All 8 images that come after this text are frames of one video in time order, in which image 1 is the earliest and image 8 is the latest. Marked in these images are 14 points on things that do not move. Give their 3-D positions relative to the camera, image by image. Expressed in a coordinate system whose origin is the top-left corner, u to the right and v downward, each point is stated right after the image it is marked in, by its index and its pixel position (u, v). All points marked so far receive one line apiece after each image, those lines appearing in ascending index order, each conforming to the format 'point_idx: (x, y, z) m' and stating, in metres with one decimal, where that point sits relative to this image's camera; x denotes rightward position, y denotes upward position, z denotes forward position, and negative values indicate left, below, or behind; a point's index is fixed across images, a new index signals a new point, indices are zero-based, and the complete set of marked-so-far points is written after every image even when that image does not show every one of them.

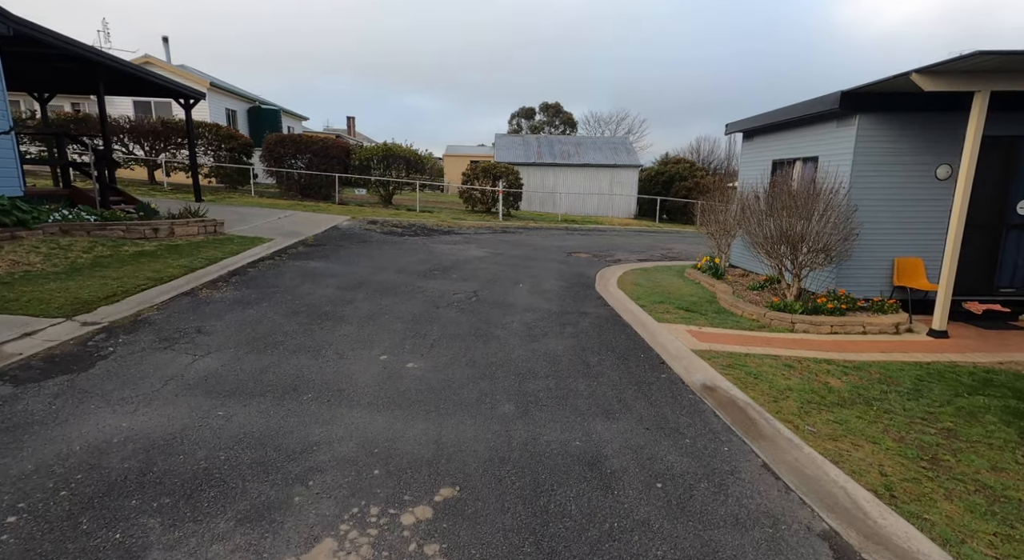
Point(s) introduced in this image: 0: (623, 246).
0: (+2.8, +0.8, +13.1) m
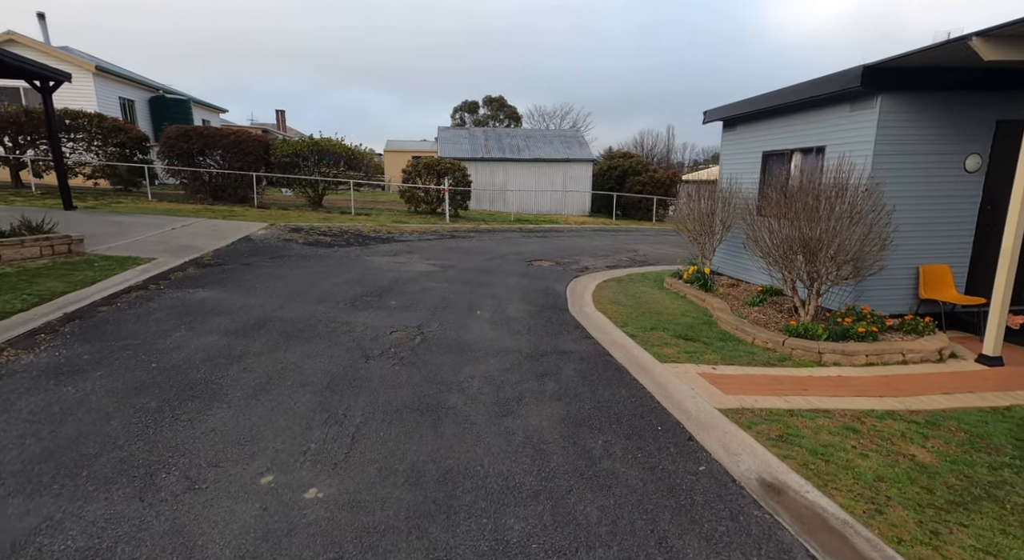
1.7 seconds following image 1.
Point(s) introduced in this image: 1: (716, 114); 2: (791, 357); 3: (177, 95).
0: (+1.7, +0.7, +11.7) m
1: (+3.3, +2.7, +8.6) m
2: (+2.9, -0.8, +5.4) m
3: (-11.9, +6.6, +18.7) m
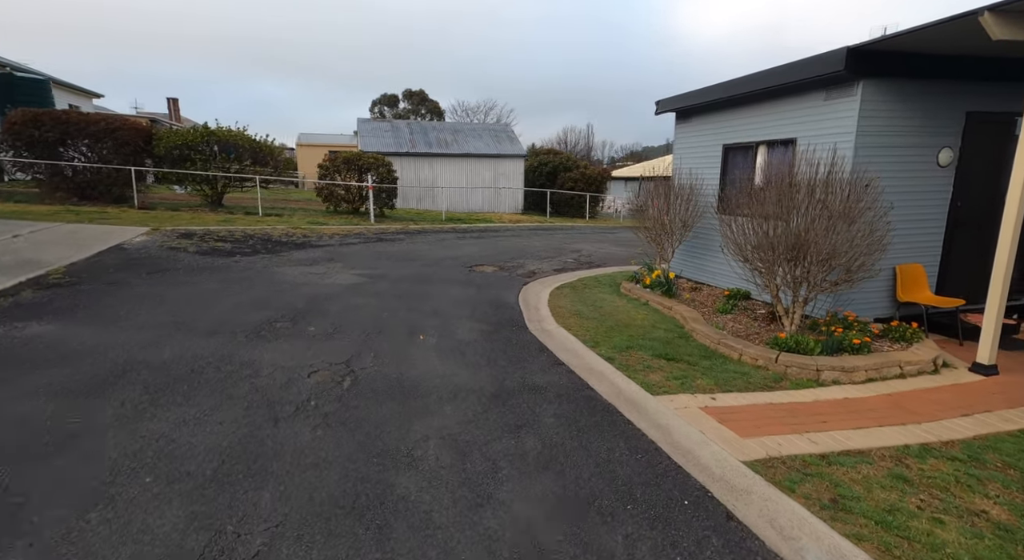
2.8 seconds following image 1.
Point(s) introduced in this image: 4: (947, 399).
0: (+0.4, +0.6, +10.8) m
1: (+2.4, +2.7, +7.9) m
2: (+2.5, -0.9, +4.7) m
3: (-14.3, +6.2, +15.8) m
4: (+3.6, -1.0, +4.4) m
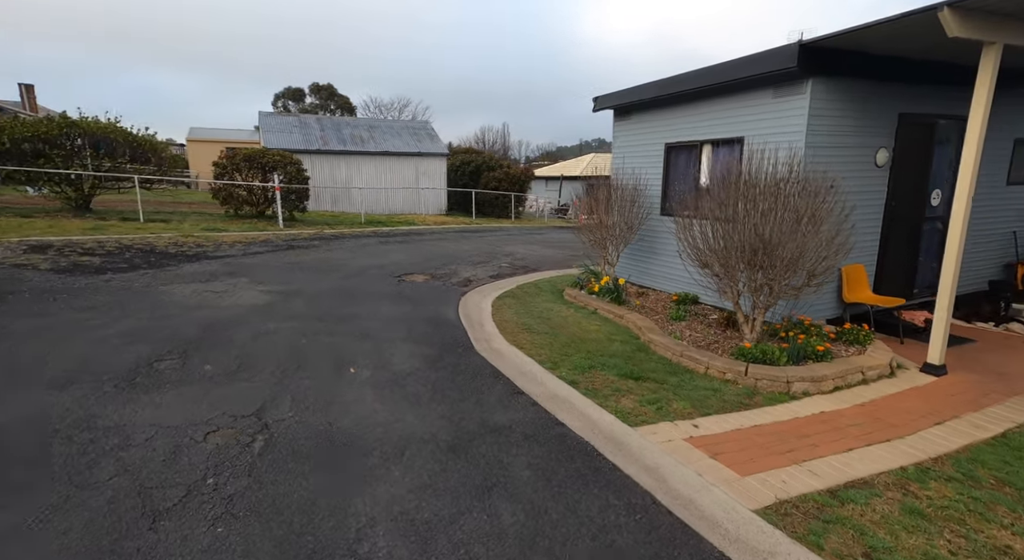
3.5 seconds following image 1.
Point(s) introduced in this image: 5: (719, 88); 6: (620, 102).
0: (-1.0, +0.4, +10.1) m
1: (+1.4, +2.6, +7.6) m
2: (+2.1, -0.9, +4.4) m
3: (-16.4, +5.6, +12.7) m
4: (+3.3, -1.0, +4.3) m
5: (+2.4, +2.2, +6.0) m
6: (+1.5, +2.5, +7.3) m
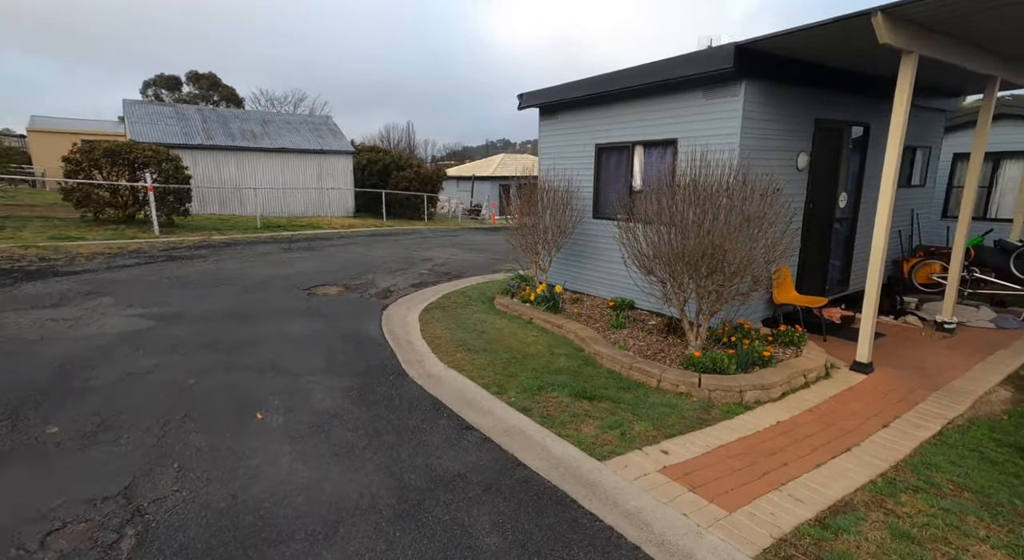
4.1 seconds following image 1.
0: (-2.4, +0.3, +9.2) m
1: (+0.3, +2.5, +7.2) m
2: (+1.6, -1.0, +4.2) m
3: (-18.2, +5.0, +9.2) m
4: (+2.8, -1.0, +4.3) m
5: (+1.5, +2.1, +5.8) m
6: (+0.4, +2.4, +7.0) m
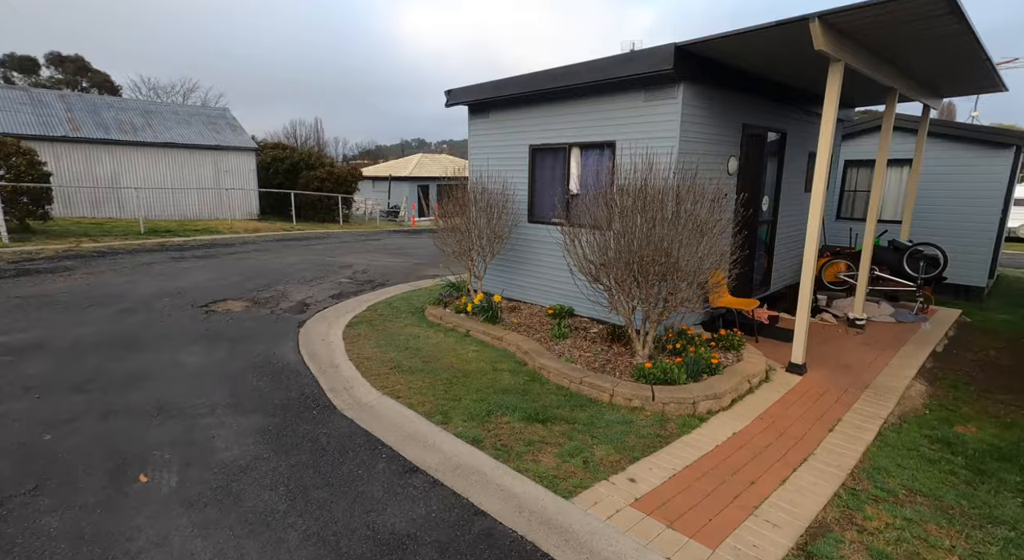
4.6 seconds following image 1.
0: (-3.6, +0.1, +8.4) m
1: (-0.7, +2.4, +6.8) m
2: (+1.2, -1.1, +4.0) m
3: (-19.3, +4.5, +5.8) m
4: (+2.4, -1.1, +4.3) m
5: (+0.8, +2.1, +5.6) m
6: (-0.5, +2.3, +6.6) m
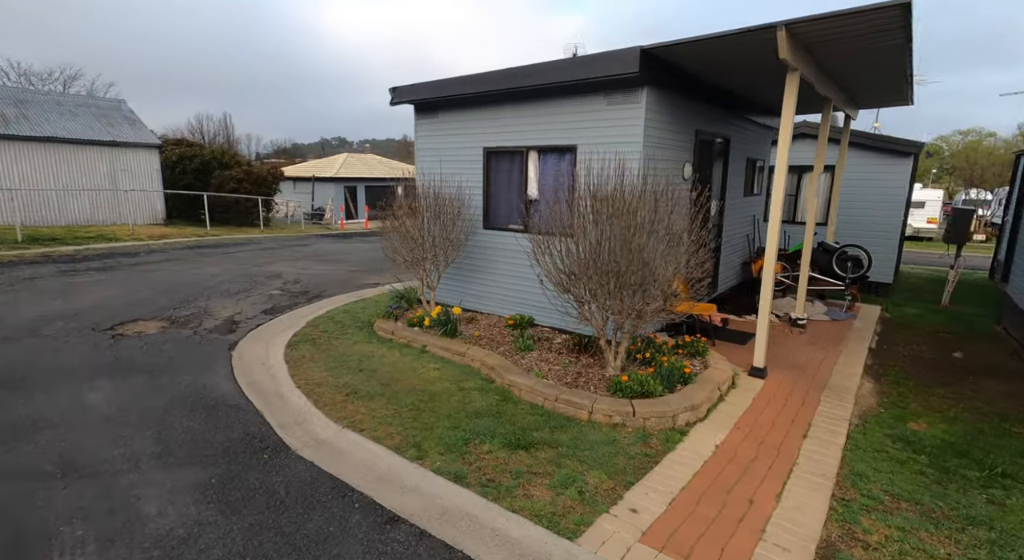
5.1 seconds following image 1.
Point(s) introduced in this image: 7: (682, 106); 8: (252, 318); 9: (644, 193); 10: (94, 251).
0: (-4.4, -0.1, +7.5) m
1: (-1.3, +2.3, +6.4) m
2: (+1.0, -1.1, +3.9) m
3: (-19.6, +3.9, +2.8) m
4: (+2.2, -1.1, +4.3) m
5: (+0.3, +2.0, +5.4) m
6: (-1.1, +2.2, +6.2) m
7: (+1.9, +1.9, +5.7) m
8: (-3.0, -0.4, +6.1) m
9: (+1.1, +0.7, +4.4) m
10: (-7.9, +0.6, +9.9) m
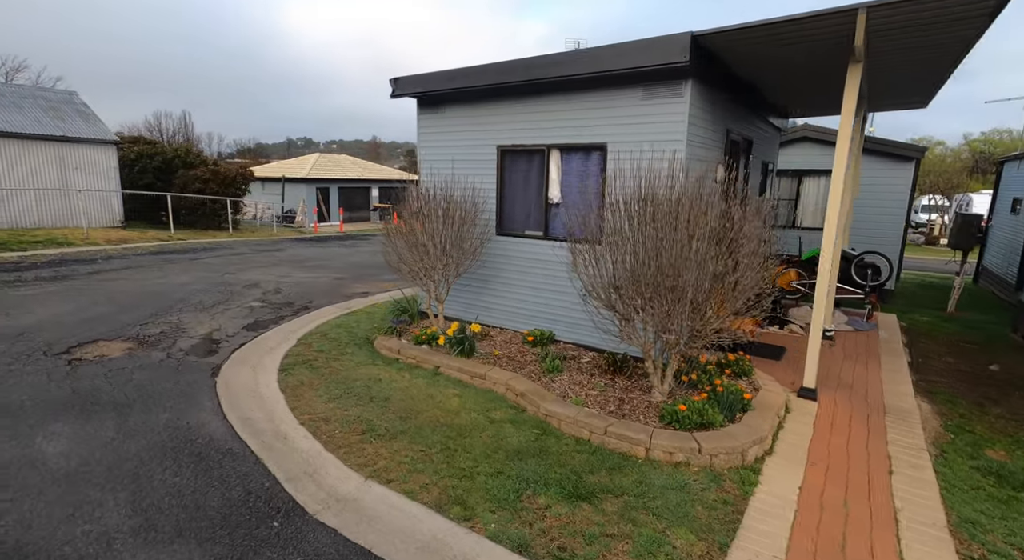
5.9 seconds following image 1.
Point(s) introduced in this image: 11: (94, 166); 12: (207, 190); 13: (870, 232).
0: (-4.2, -0.2, +6.7) m
1: (-1.1, +2.2, +5.7) m
2: (+1.3, -1.2, +3.3) m
3: (-19.2, +3.8, +1.1) m
4: (+2.5, -1.2, +3.9) m
5: (+0.6, +1.9, +4.9) m
6: (-0.9, +2.0, +5.6) m
7: (+2.1, +1.8, +5.3) m
8: (-2.8, -0.6, +5.4) m
9: (+1.4, +0.6, +3.9) m
10: (-7.9, +0.4, +8.9) m
11: (-11.6, +3.2, +14.6) m
12: (-9.3, +2.8, +16.1) m
13: (+6.9, +0.9, +10.1) m
